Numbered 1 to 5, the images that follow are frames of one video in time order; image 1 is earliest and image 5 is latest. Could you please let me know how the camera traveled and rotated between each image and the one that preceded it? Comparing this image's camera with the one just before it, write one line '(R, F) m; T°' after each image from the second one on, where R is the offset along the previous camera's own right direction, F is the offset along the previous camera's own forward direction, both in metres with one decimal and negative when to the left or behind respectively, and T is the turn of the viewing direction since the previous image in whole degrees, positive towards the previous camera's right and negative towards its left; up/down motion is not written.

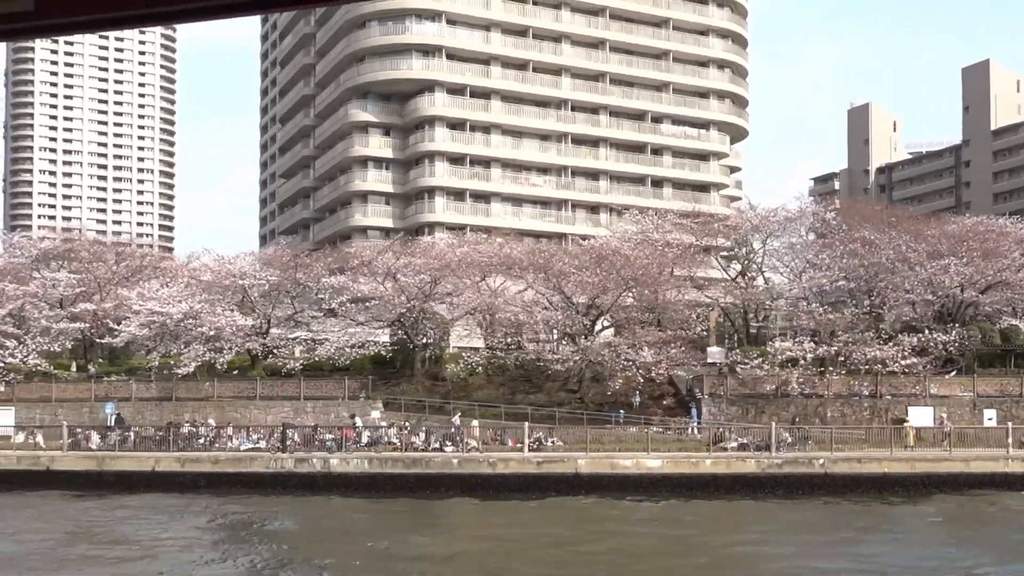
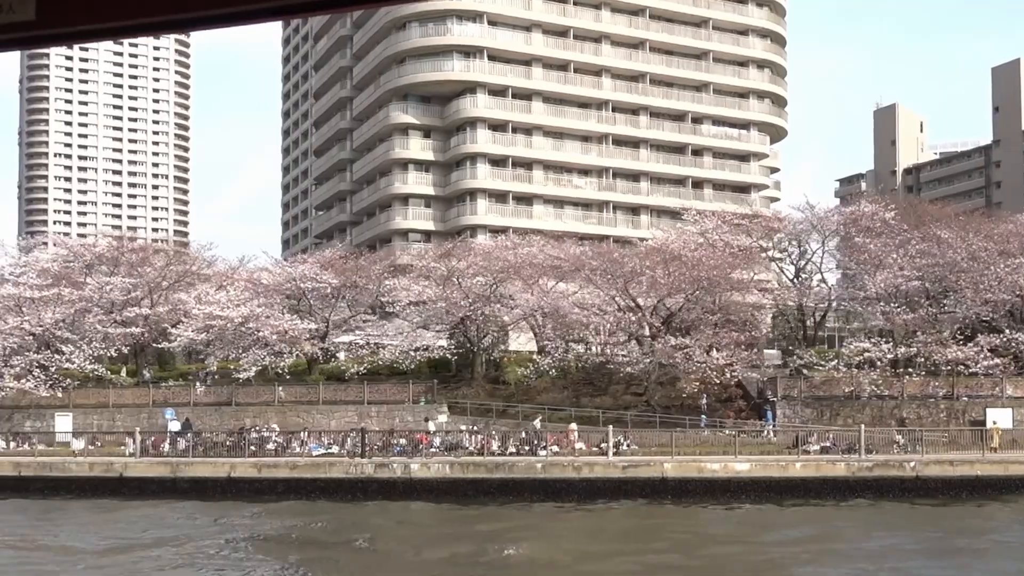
(-1.5, +0.4) m; 0°
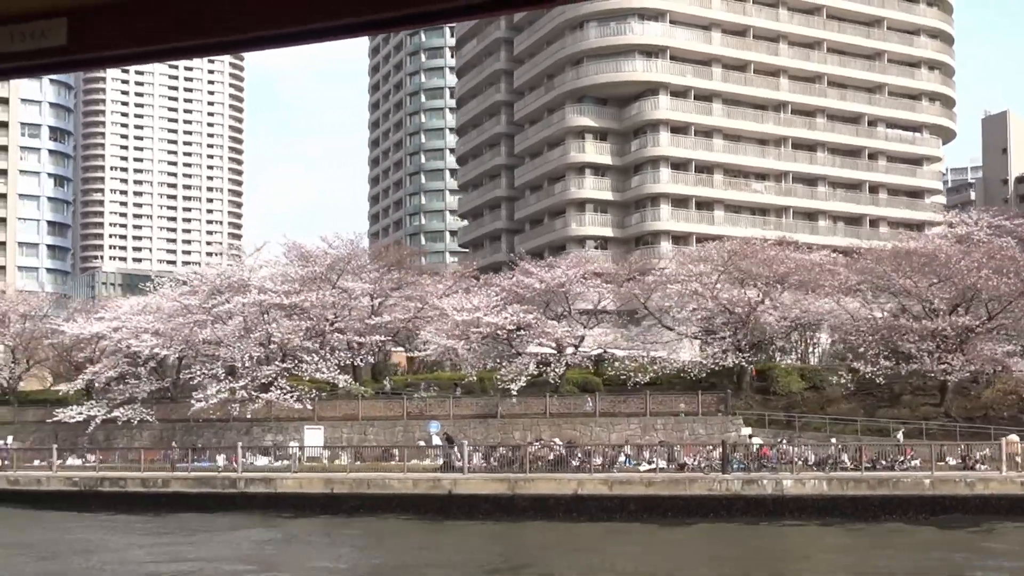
(-6.5, +1.8) m; -1°
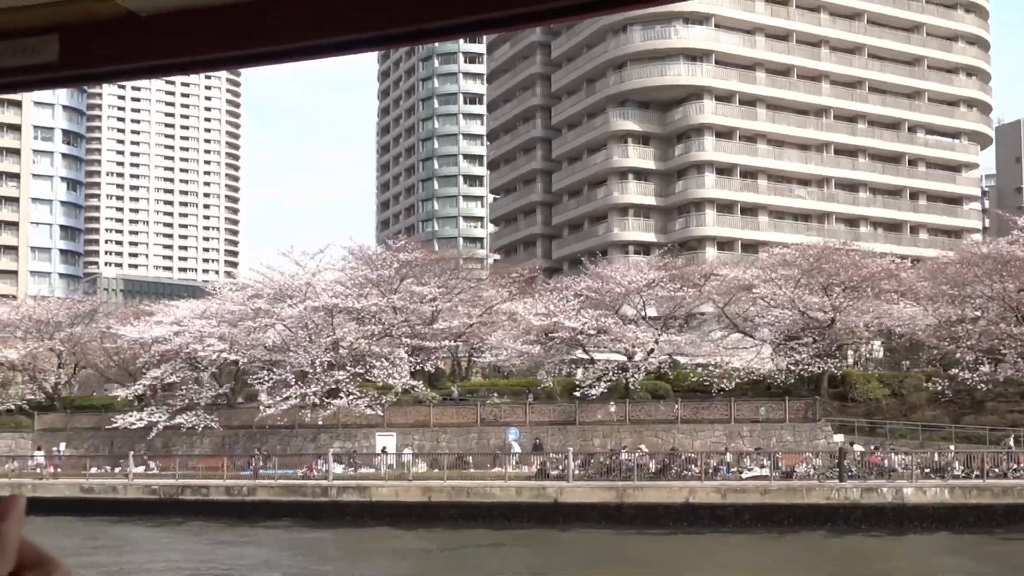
(-2.2, +0.6) m; +1°
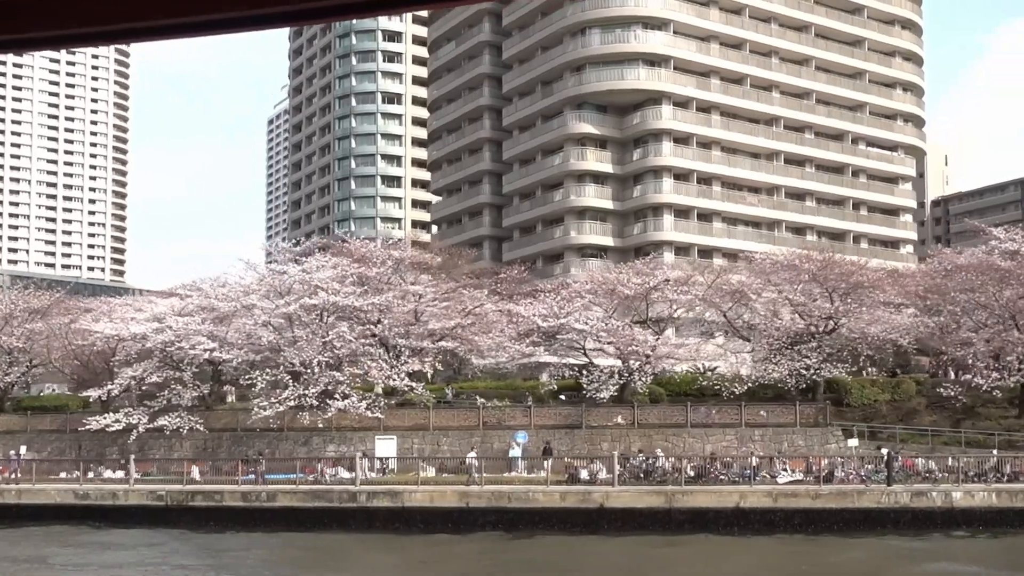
(-3.0, +0.8) m; +6°
